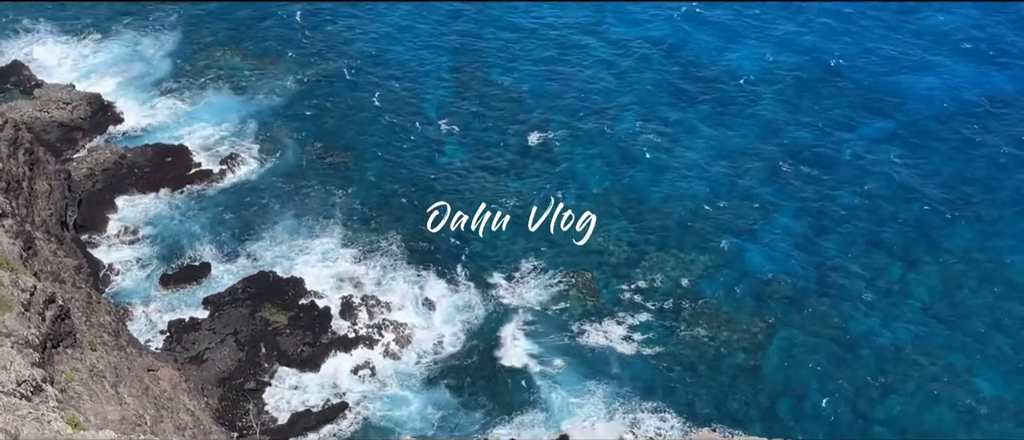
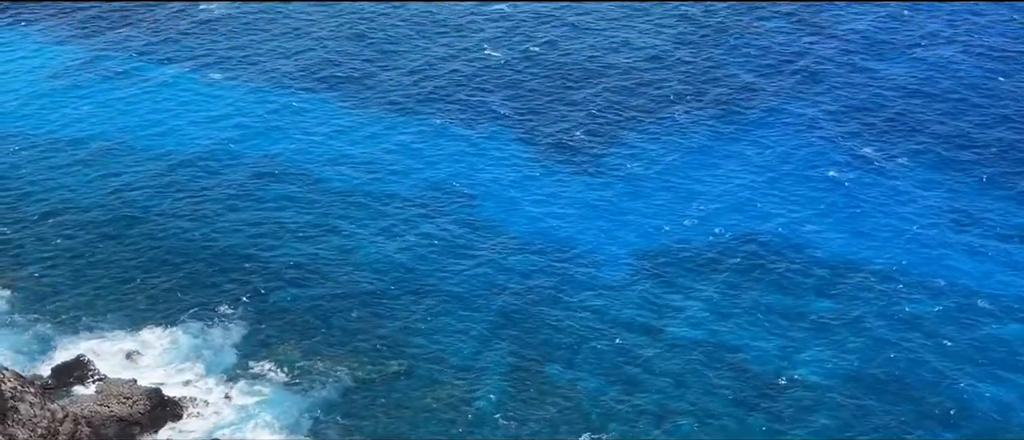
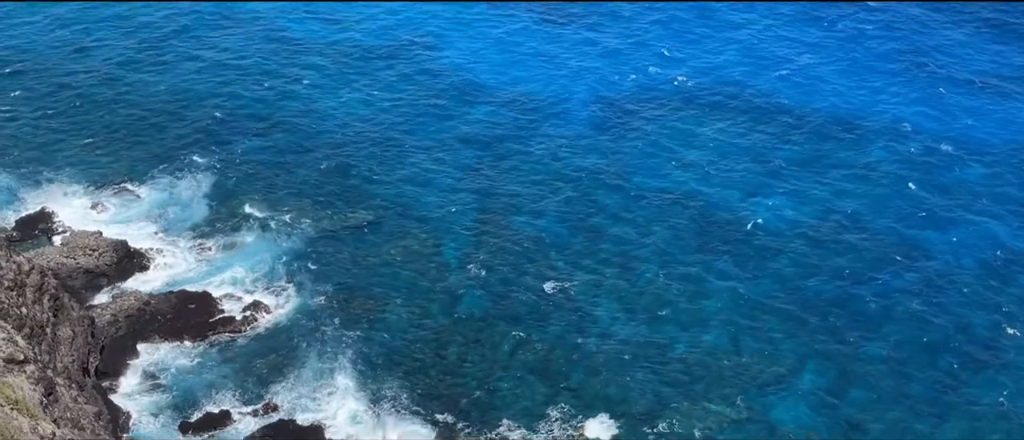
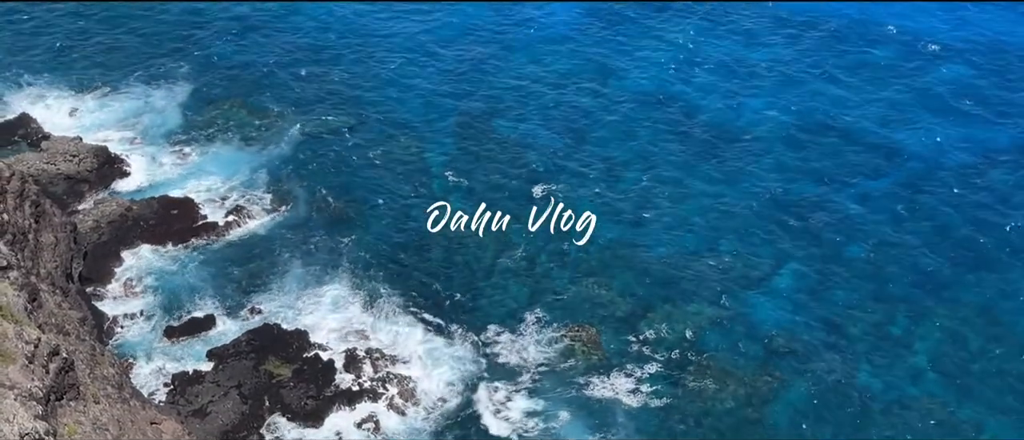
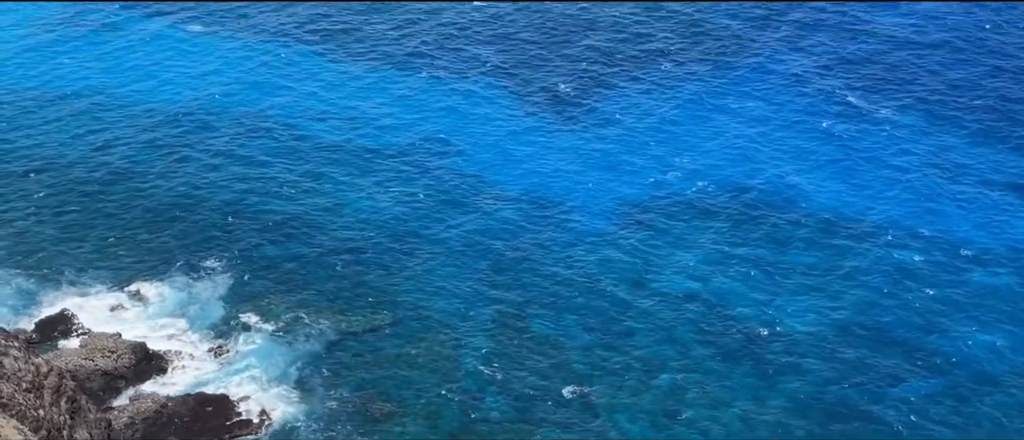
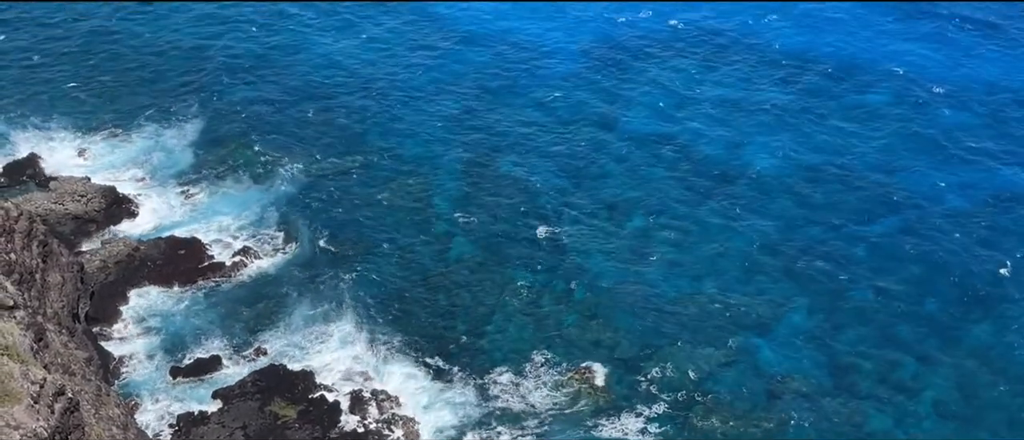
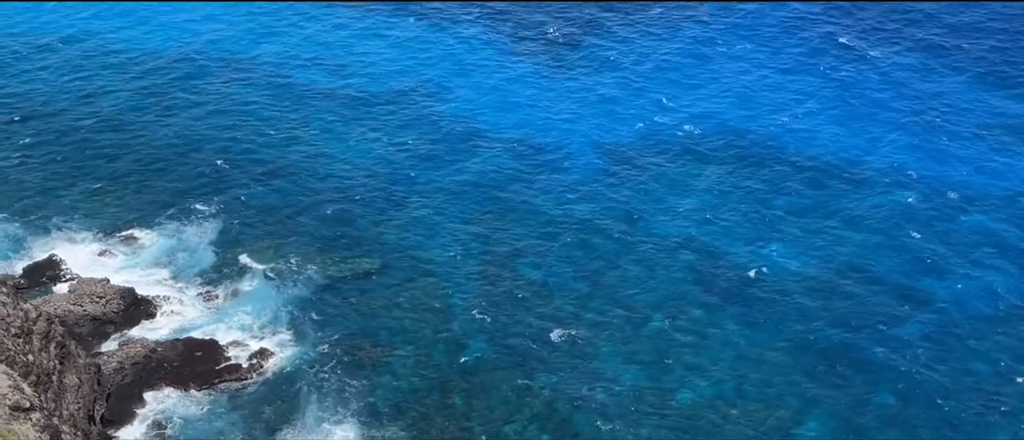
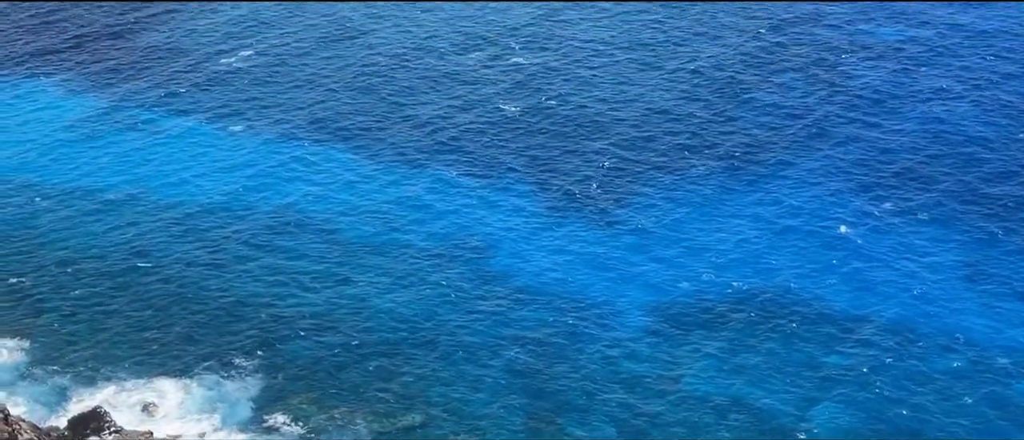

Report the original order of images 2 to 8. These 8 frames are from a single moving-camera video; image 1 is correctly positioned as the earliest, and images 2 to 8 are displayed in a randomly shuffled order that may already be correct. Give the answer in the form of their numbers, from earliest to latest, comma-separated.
4, 6, 3, 7, 5, 2, 8
